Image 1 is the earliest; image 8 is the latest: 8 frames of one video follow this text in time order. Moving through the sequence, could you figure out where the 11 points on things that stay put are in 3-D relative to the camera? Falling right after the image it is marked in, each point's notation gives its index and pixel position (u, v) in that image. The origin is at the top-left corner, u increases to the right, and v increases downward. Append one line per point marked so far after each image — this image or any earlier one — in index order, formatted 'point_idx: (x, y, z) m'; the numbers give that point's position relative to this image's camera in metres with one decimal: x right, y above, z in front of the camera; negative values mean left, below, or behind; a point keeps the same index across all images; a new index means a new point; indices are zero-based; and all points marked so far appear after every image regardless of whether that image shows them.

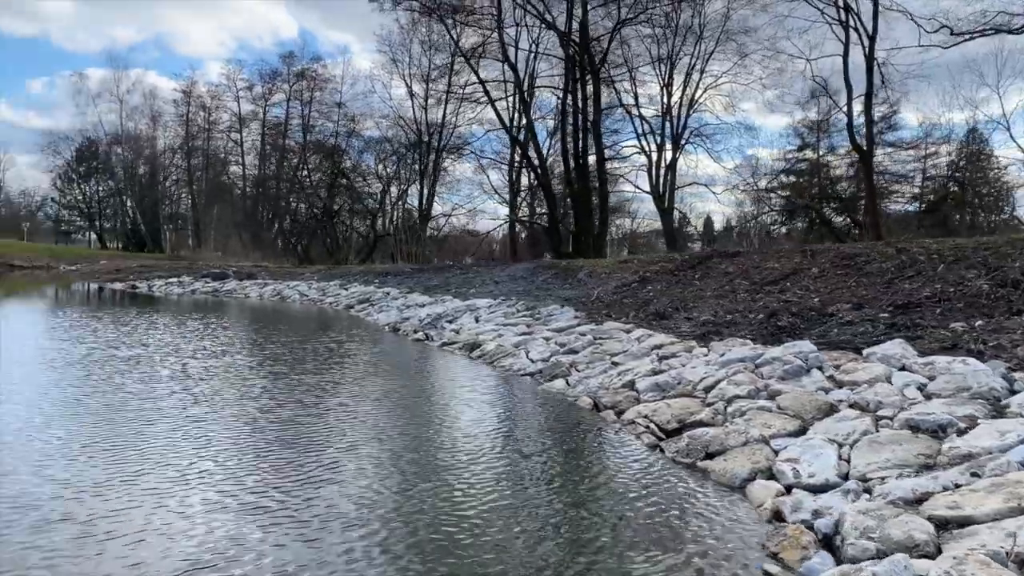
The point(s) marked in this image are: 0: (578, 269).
0: (+1.4, +0.4, +16.1) m
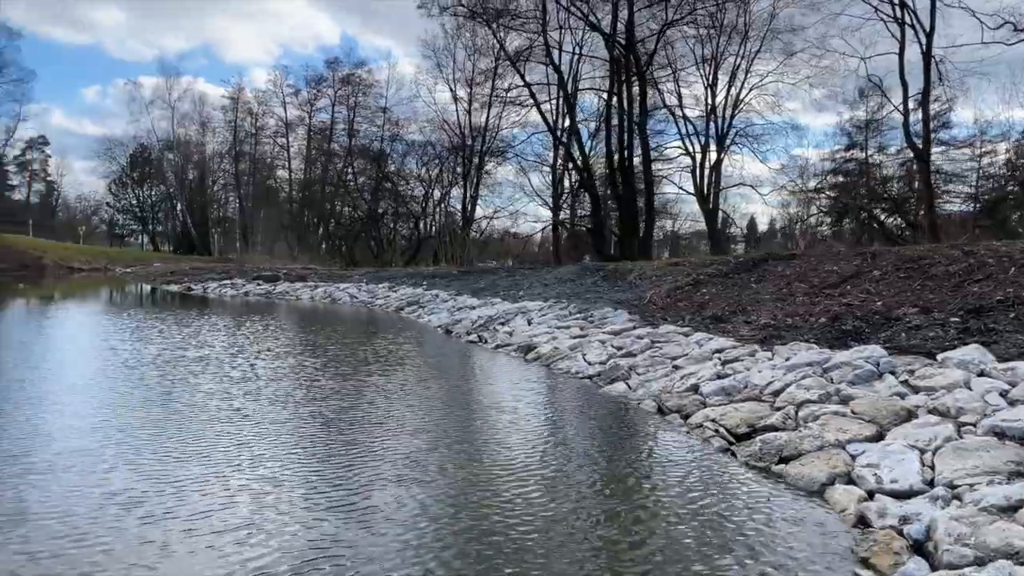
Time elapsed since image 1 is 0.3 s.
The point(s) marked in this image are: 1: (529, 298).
0: (+2.4, +0.4, +16.0) m
1: (+0.3, -0.2, +15.4) m
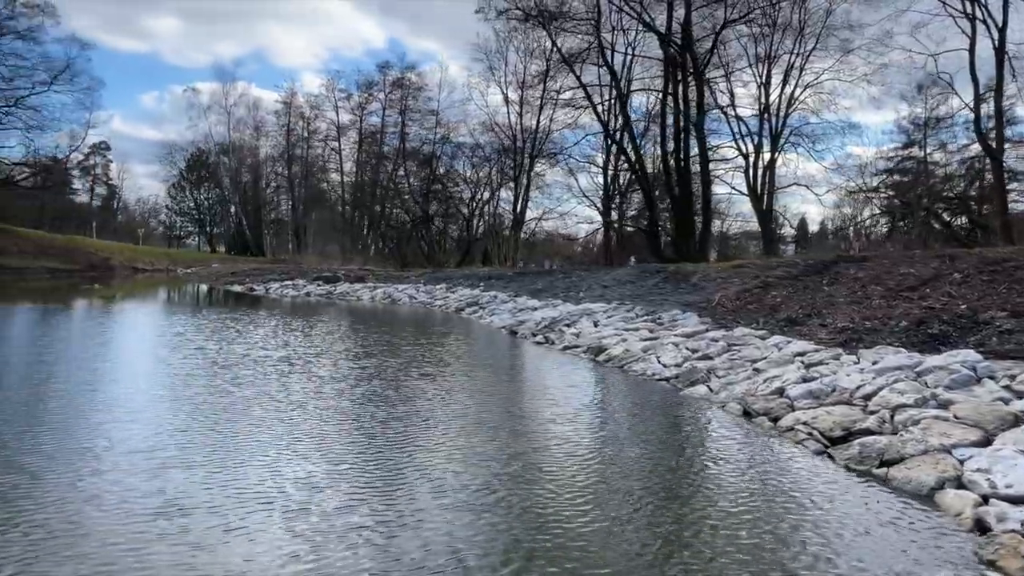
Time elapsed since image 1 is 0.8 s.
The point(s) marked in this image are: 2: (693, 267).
0: (+3.7, +0.3, +16.0) m
1: (+1.6, -0.2, +15.5) m
2: (+4.0, +0.5, +16.9) m
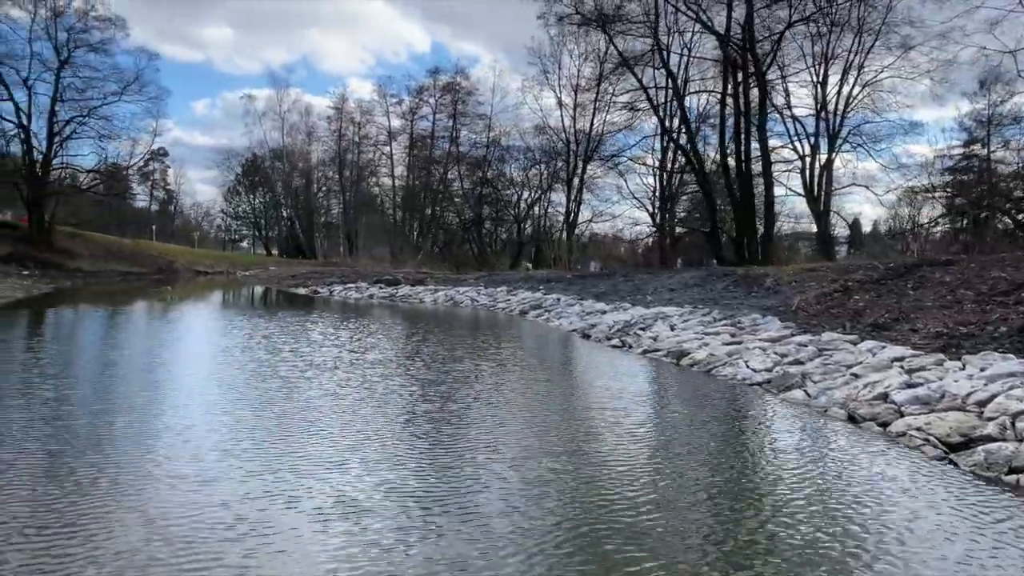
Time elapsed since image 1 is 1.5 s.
0: (+5.2, +0.2, +15.9) m
1: (+3.0, -0.3, +15.6) m
2: (+5.5, +0.4, +16.8) m
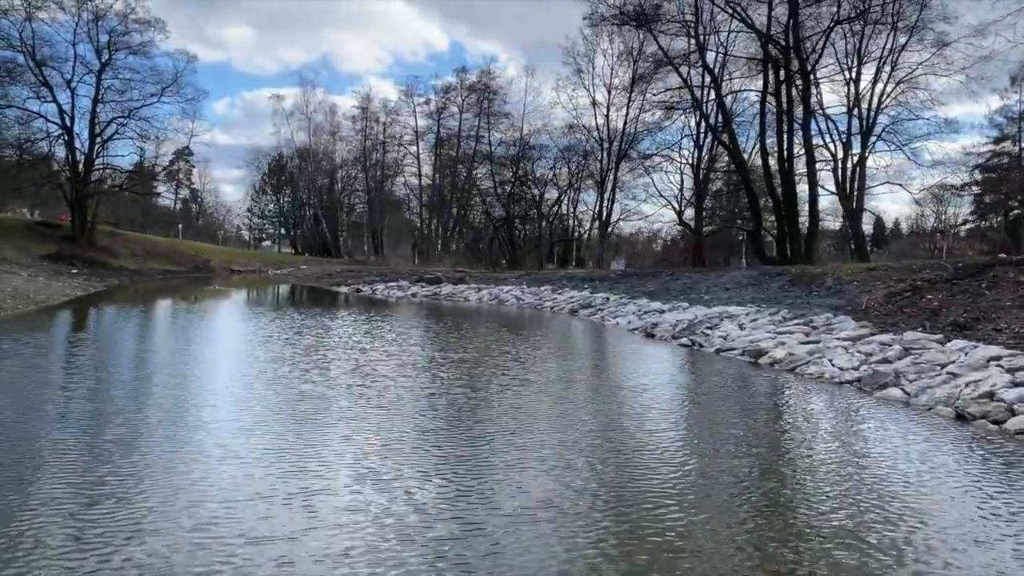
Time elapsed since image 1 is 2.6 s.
0: (+6.4, +0.3, +16.0) m
1: (+4.3, -0.3, +15.7) m
2: (+6.7, +0.4, +16.9) m
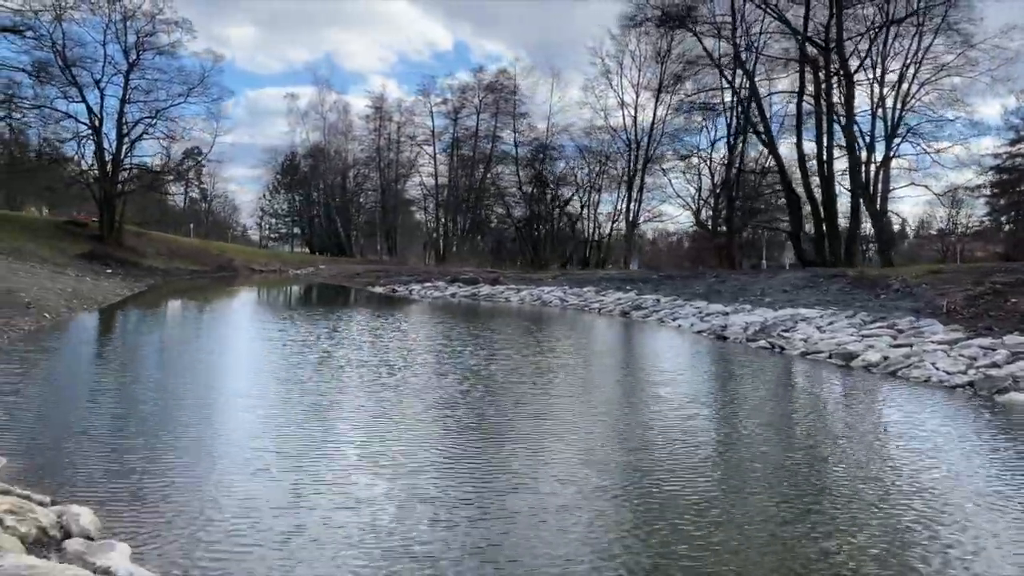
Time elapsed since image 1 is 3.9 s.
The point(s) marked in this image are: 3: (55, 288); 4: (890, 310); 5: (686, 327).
0: (+7.7, +0.2, +16.0) m
1: (+5.6, -0.3, +15.7) m
2: (+8.0, +0.3, +16.9) m
3: (-10.9, 0.0, +18.4) m
4: (+6.2, -0.4, +12.7) m
5: (+3.6, -0.8, +16.0) m
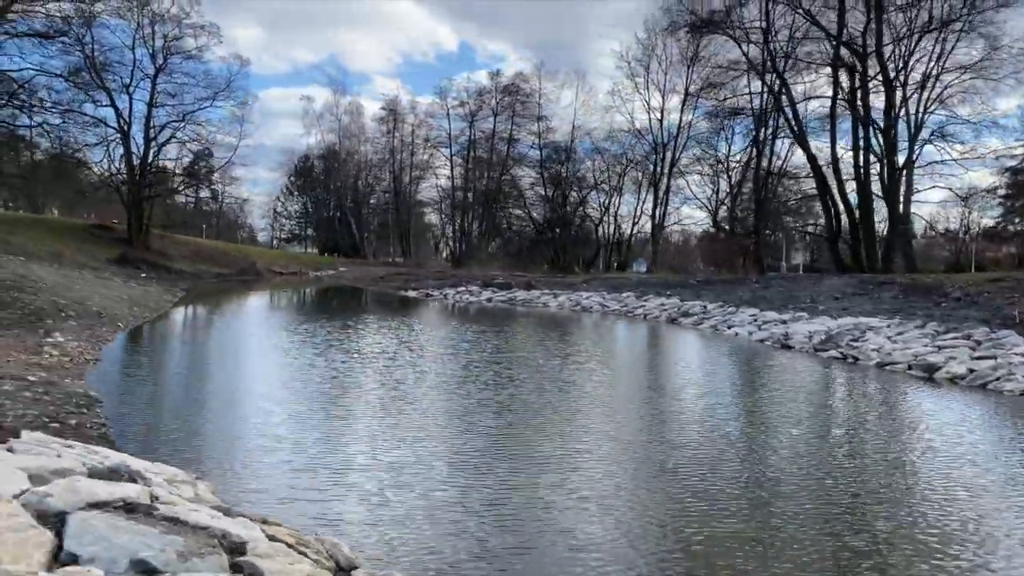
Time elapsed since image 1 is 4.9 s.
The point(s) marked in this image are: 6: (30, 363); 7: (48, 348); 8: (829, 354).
0: (+8.9, 0.0, +16.0) m
1: (+6.8, -0.5, +15.8) m
2: (+9.2, +0.2, +16.9) m
3: (-9.7, -0.2, +18.5) m
4: (+7.4, -0.5, +12.8) m
5: (+4.9, -1.0, +16.1) m
6: (-5.1, -0.8, +8.1) m
7: (-5.9, -0.8, +9.7) m
8: (+5.2, -1.1, +13.0) m
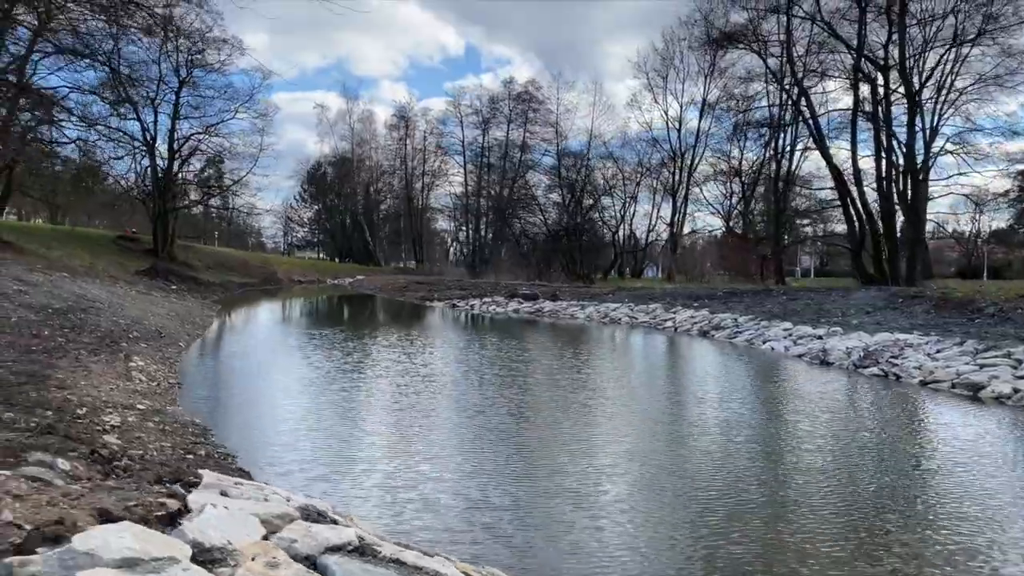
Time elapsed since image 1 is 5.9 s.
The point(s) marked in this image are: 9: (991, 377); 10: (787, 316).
0: (+9.8, -0.3, +16.4) m
1: (+7.6, -0.8, +16.1) m
2: (+10.1, -0.1, +17.3) m
3: (-8.8, -0.6, +19.0) m
4: (+8.3, -0.8, +13.1) m
5: (+5.7, -1.3, +16.5) m
6: (-4.3, -1.2, +8.6) m
7: (-5.0, -1.1, +10.2) m
8: (+6.1, -1.4, +13.4) m
9: (+7.0, -1.3, +11.3) m
10: (+7.0, -0.8, +19.7) m
